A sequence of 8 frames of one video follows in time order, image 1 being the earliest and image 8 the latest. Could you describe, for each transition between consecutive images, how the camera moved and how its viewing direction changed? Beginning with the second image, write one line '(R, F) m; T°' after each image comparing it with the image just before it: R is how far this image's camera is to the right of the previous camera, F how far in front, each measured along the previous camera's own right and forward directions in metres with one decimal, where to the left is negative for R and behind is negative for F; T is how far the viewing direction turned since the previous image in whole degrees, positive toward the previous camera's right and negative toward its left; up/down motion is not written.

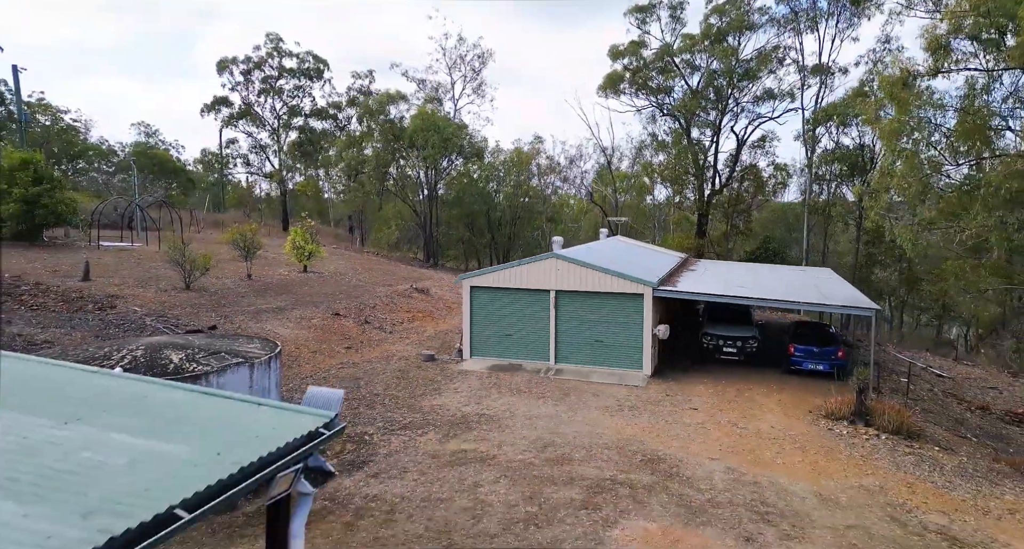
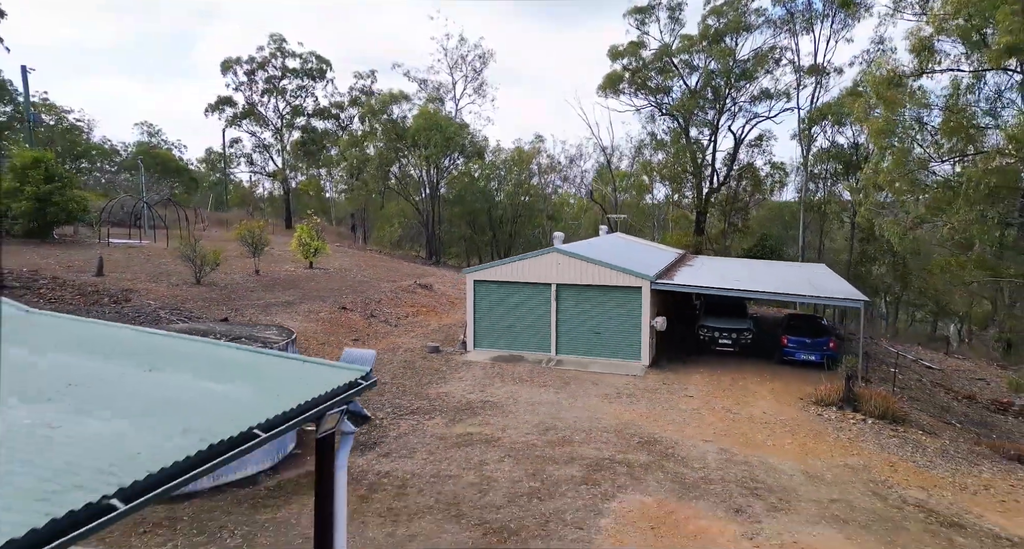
(-0.1, -0.6) m; 0°
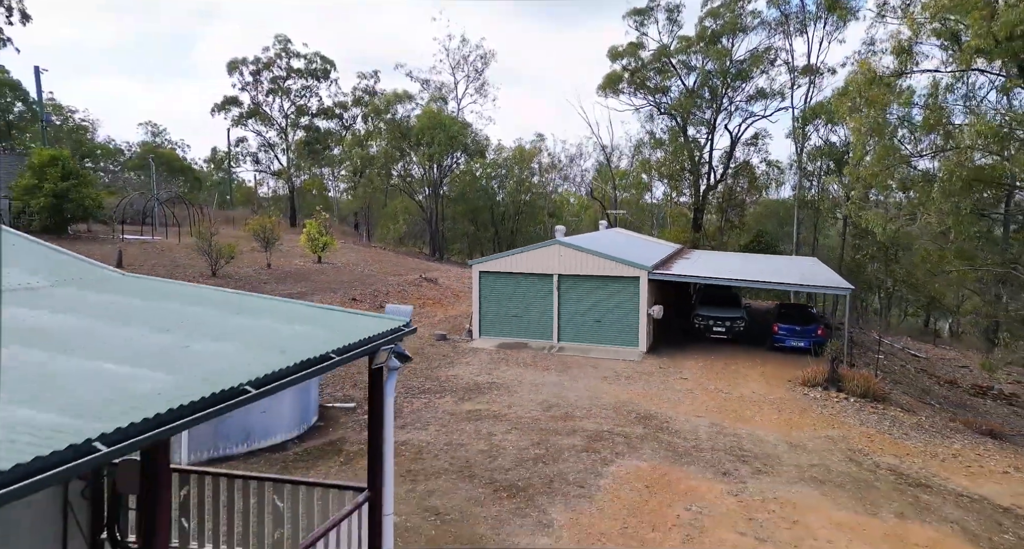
(-0.1, -0.9) m; 0°
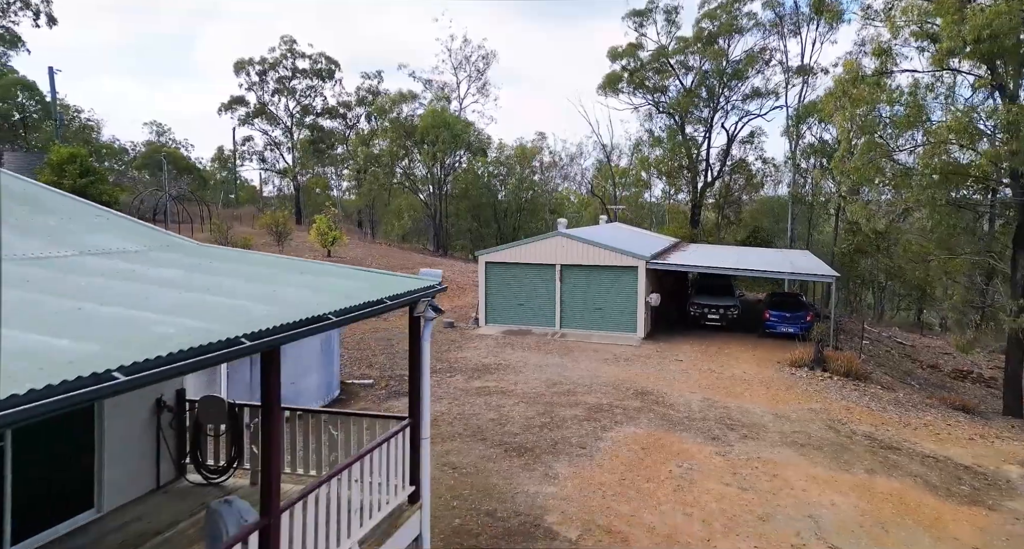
(-0.1, -0.9) m; 0°
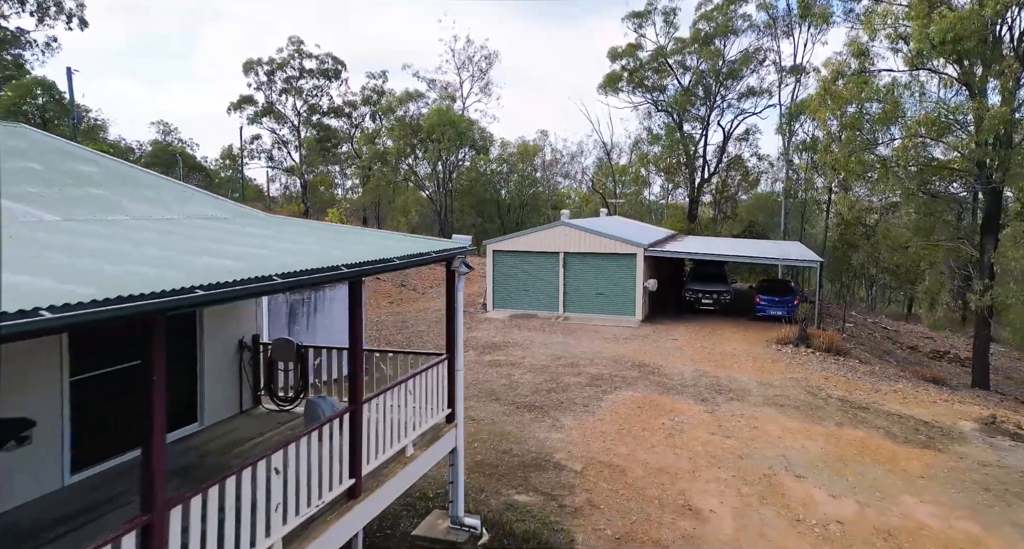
(-0.2, -1.2) m; 0°
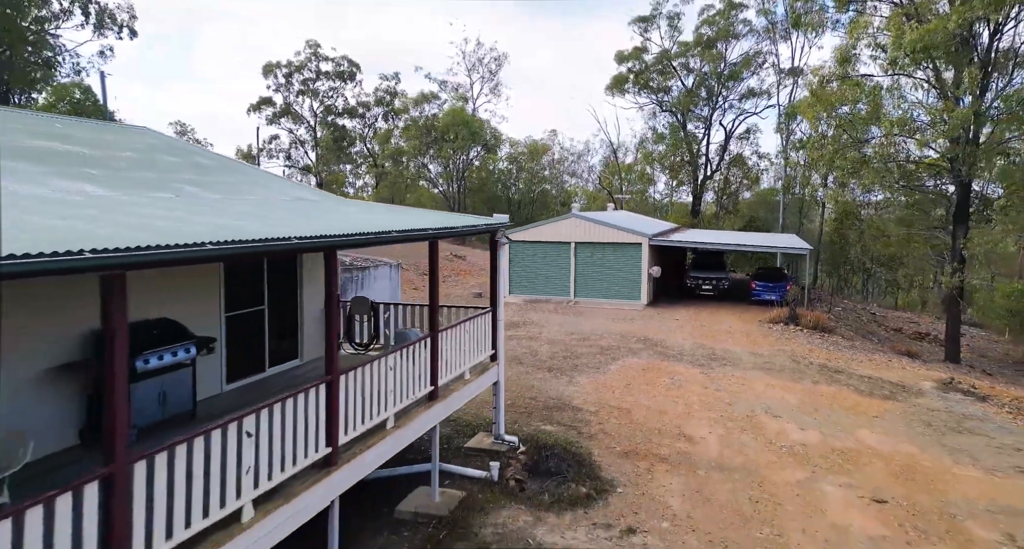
(-0.3, -1.8) m; -1°
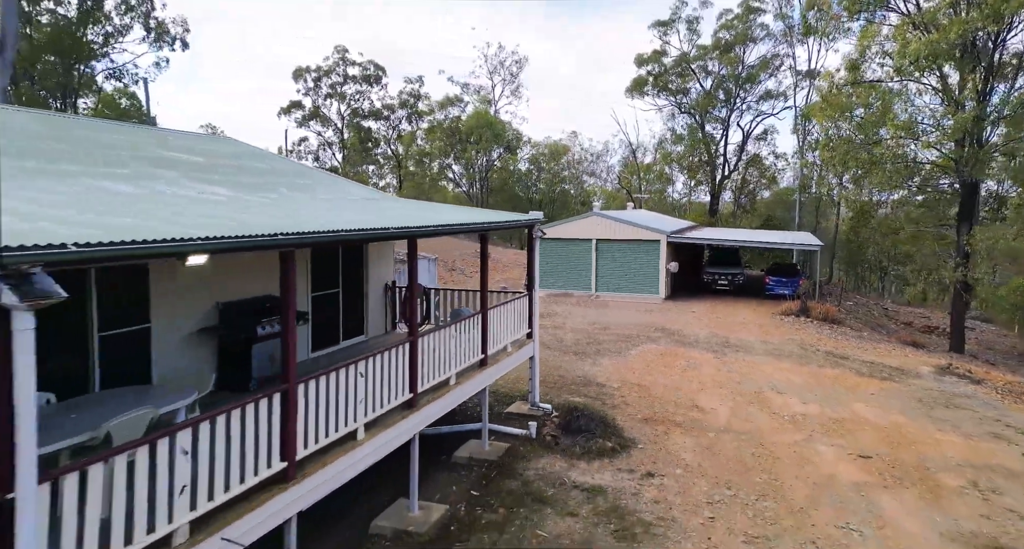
(-0.2, -1.3) m; -2°
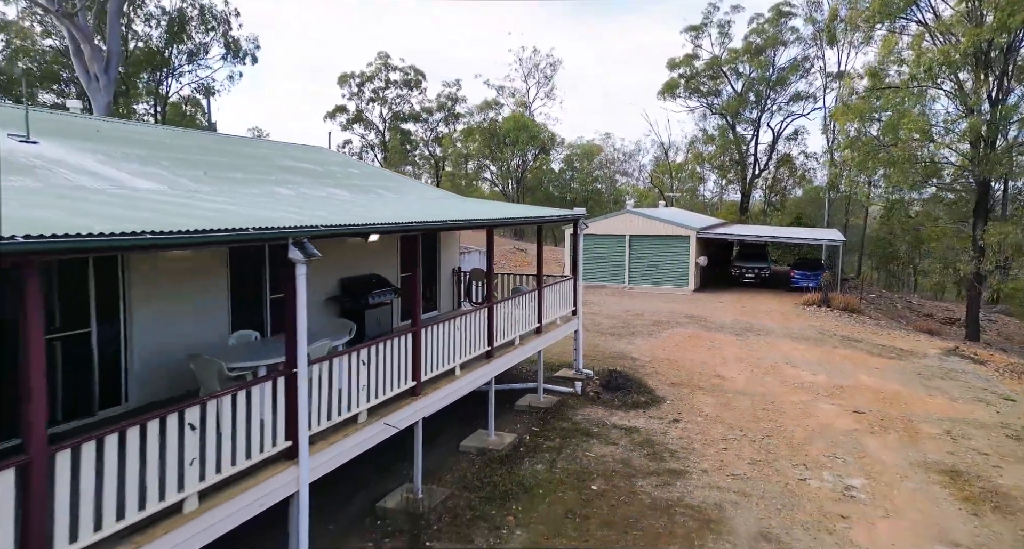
(-0.3, -1.8) m; -3°
